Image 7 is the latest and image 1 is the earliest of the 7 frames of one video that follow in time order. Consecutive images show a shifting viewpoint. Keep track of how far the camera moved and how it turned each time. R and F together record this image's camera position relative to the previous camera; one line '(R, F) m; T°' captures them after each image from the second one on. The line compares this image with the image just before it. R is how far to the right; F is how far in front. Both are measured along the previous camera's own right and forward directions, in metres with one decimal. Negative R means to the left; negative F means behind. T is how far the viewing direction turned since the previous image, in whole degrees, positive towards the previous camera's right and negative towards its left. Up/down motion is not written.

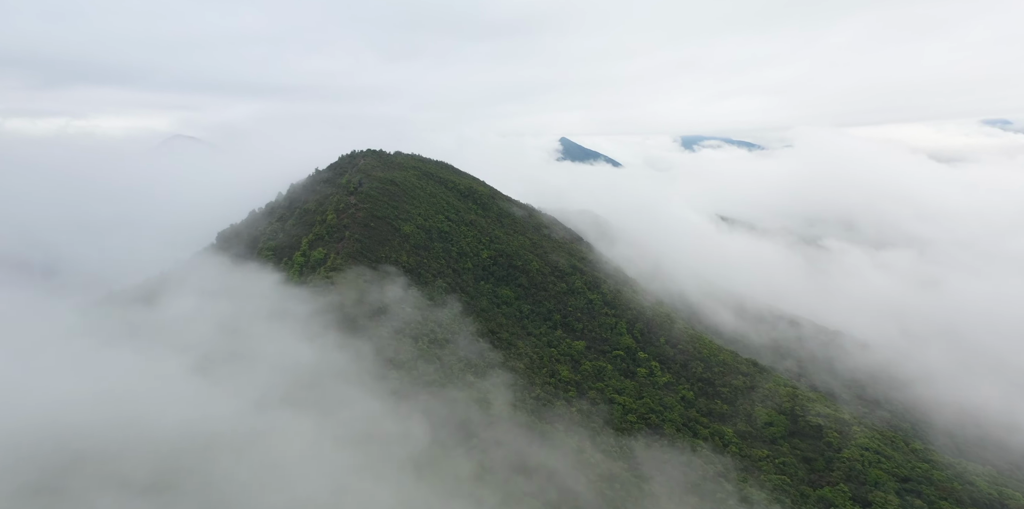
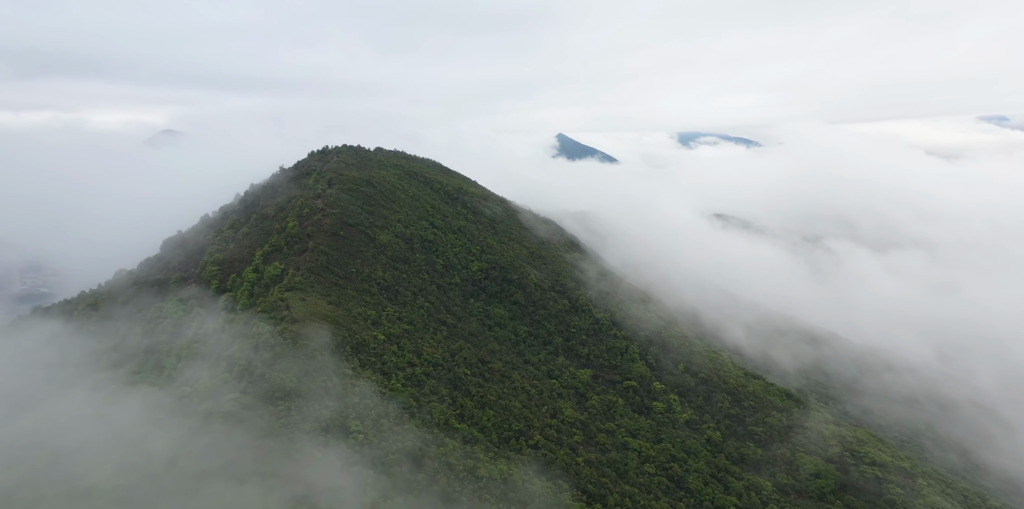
(+0.3, +10.5) m; 0°
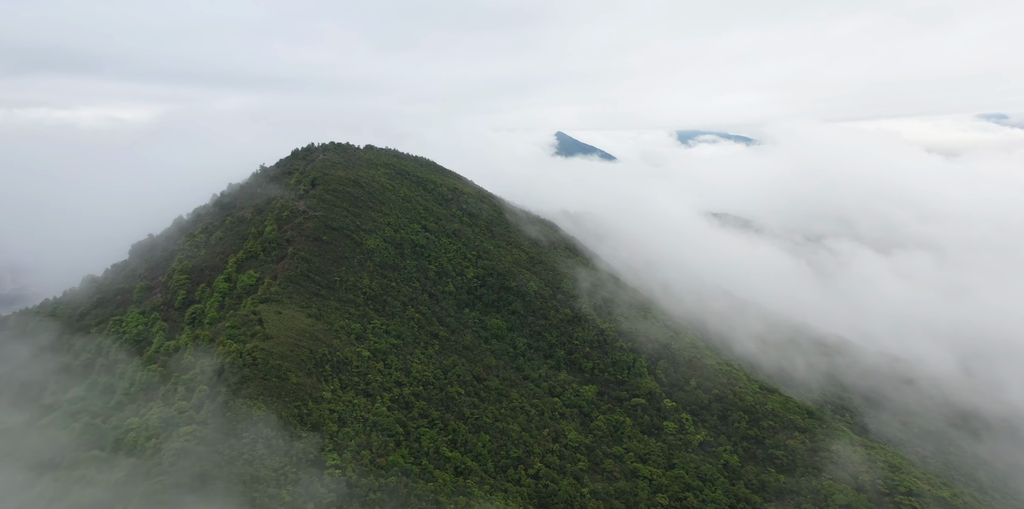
(+0.1, +4.9) m; 0°
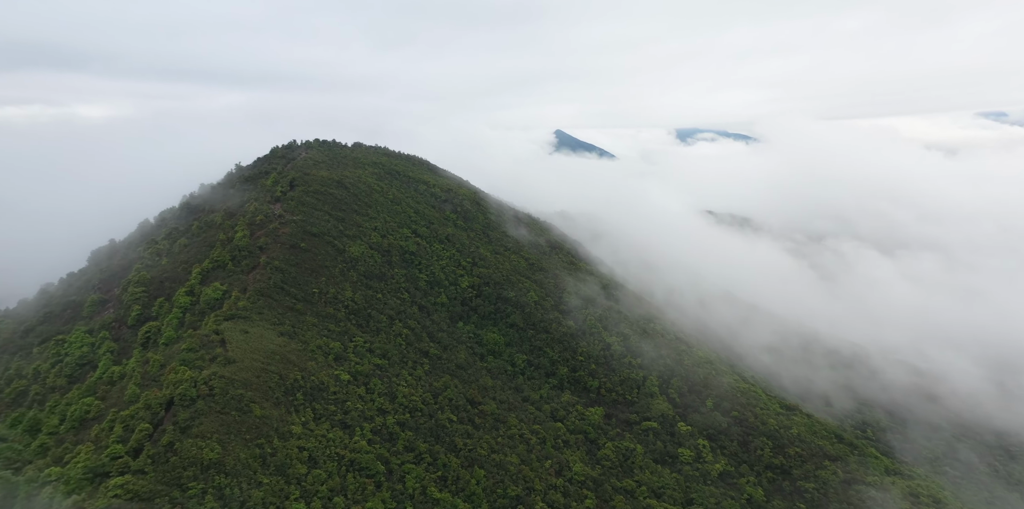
(+0.1, +5.4) m; 0°
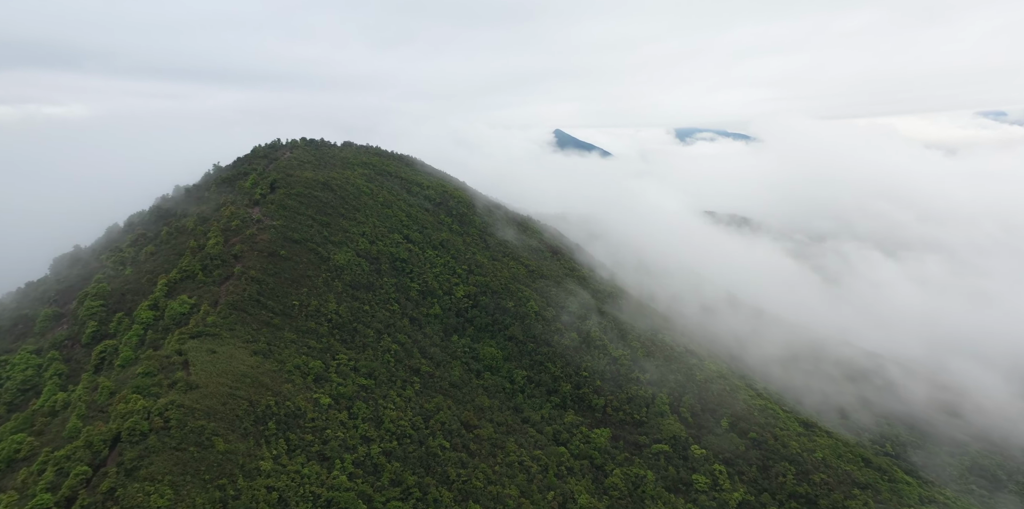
(0.0, +4.2) m; 0°
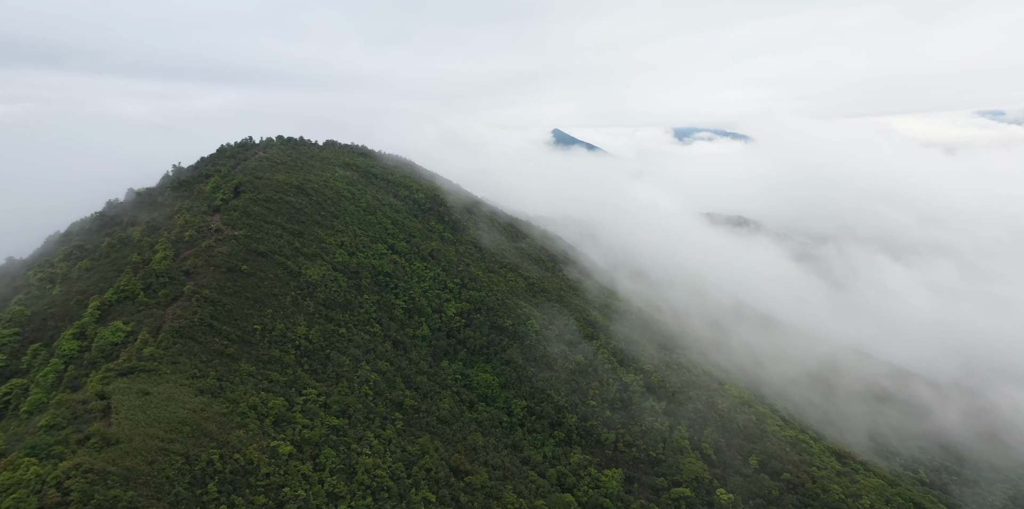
(+0.1, +6.3) m; 0°
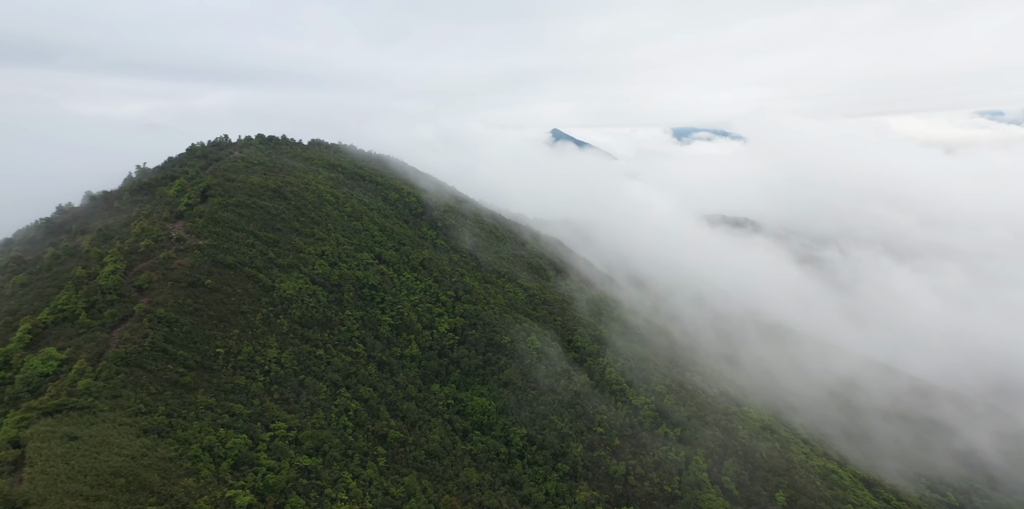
(0.0, +4.6) m; 0°
